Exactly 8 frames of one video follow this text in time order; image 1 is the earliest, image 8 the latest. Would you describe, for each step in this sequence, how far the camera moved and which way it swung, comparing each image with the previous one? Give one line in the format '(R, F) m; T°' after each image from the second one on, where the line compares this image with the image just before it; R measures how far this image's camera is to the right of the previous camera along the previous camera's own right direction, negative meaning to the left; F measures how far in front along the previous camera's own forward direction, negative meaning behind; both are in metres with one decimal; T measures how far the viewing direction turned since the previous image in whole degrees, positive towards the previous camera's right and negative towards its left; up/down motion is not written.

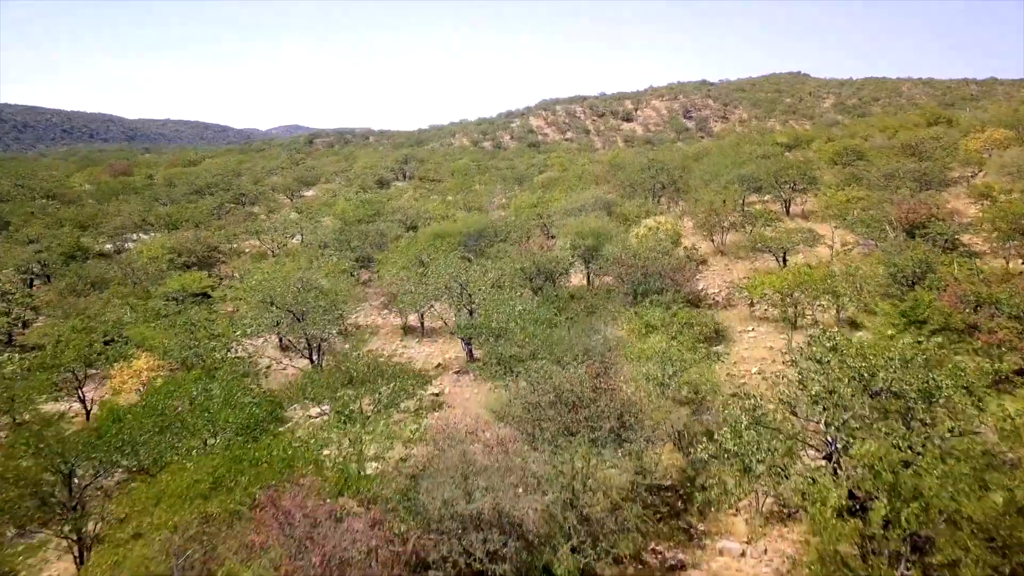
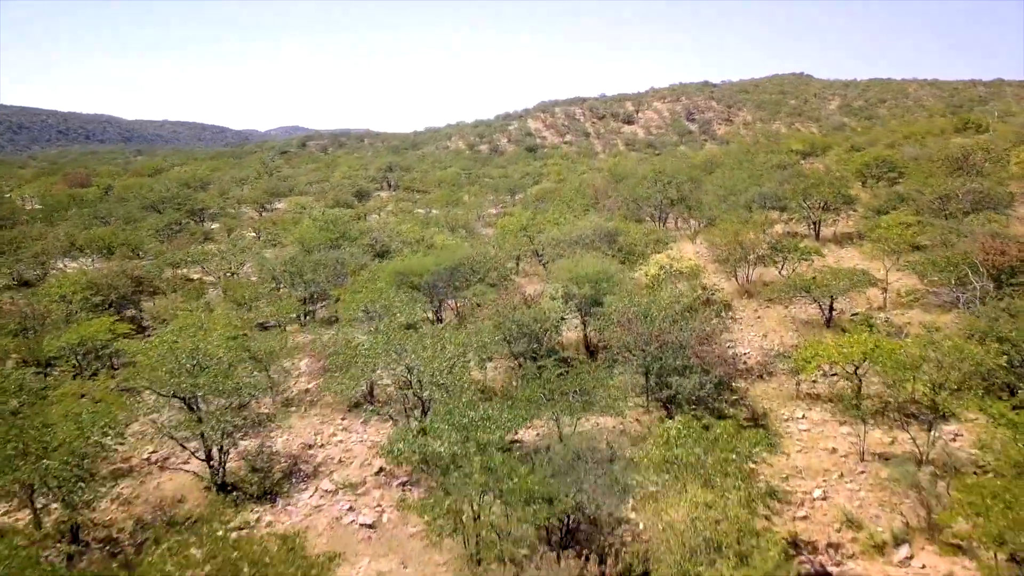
(+0.5, +4.2) m; 0°
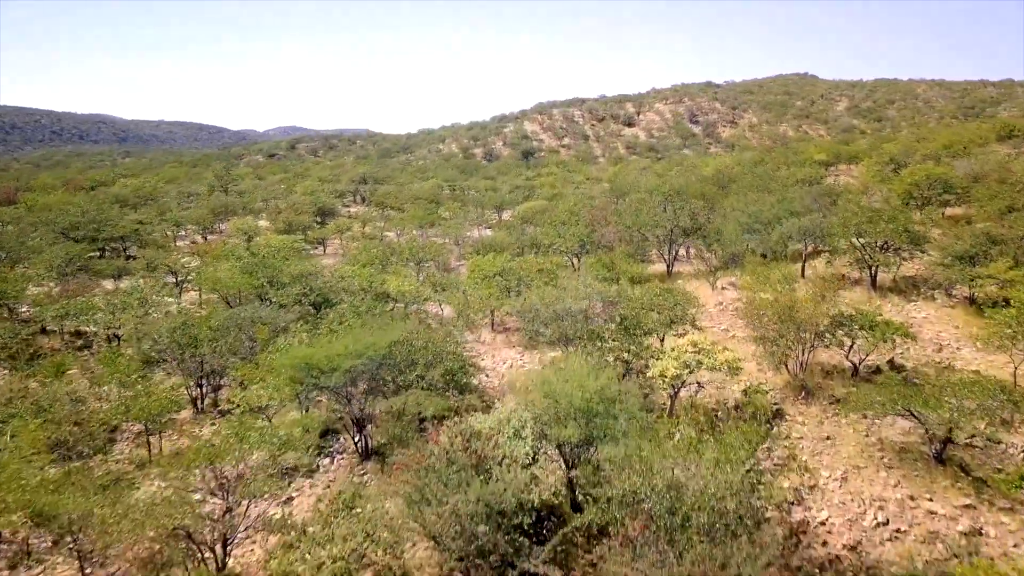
(+0.8, +5.7) m; 0°
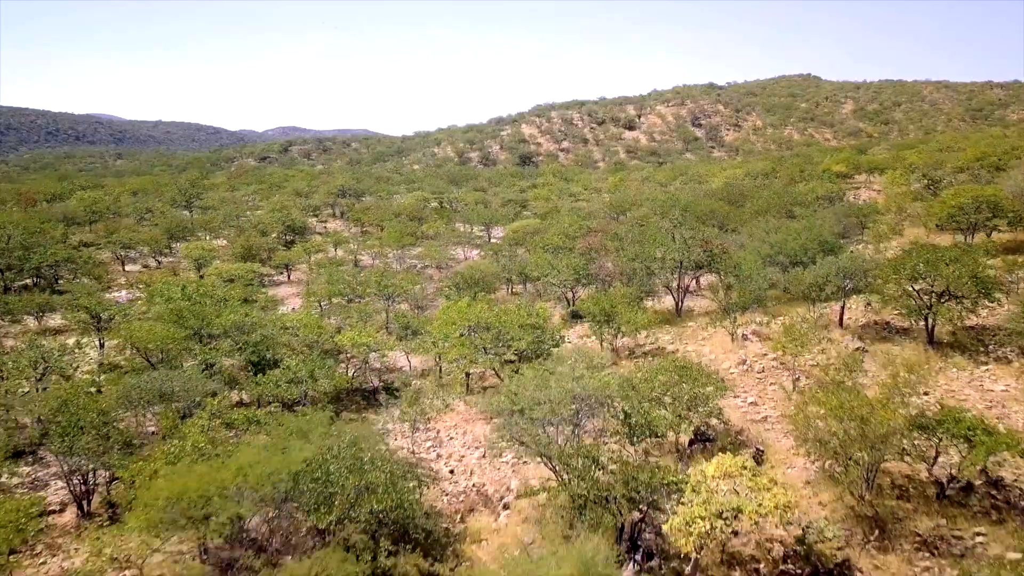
(+0.5, +3.7) m; 0°
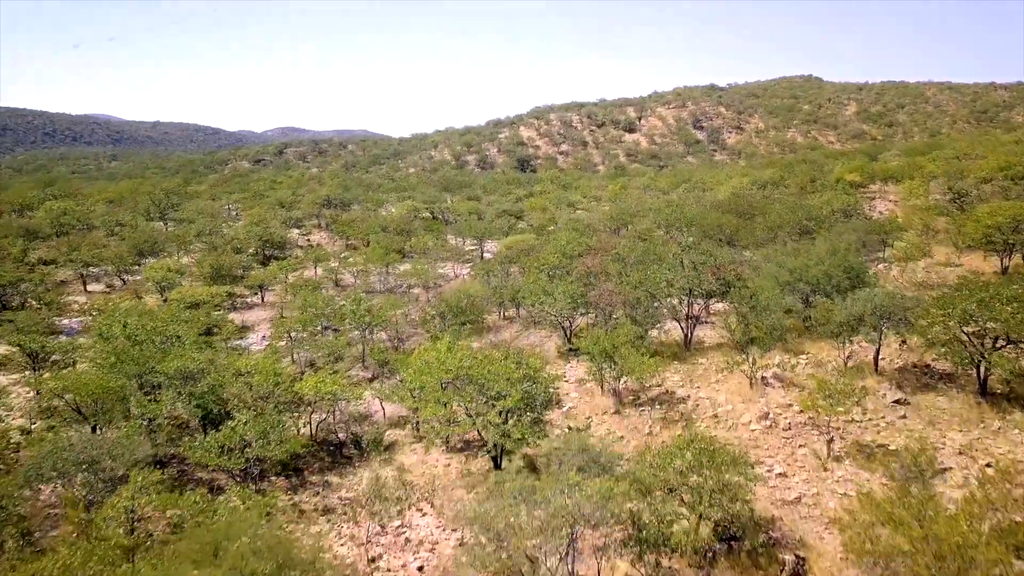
(+0.3, +2.3) m; 0°
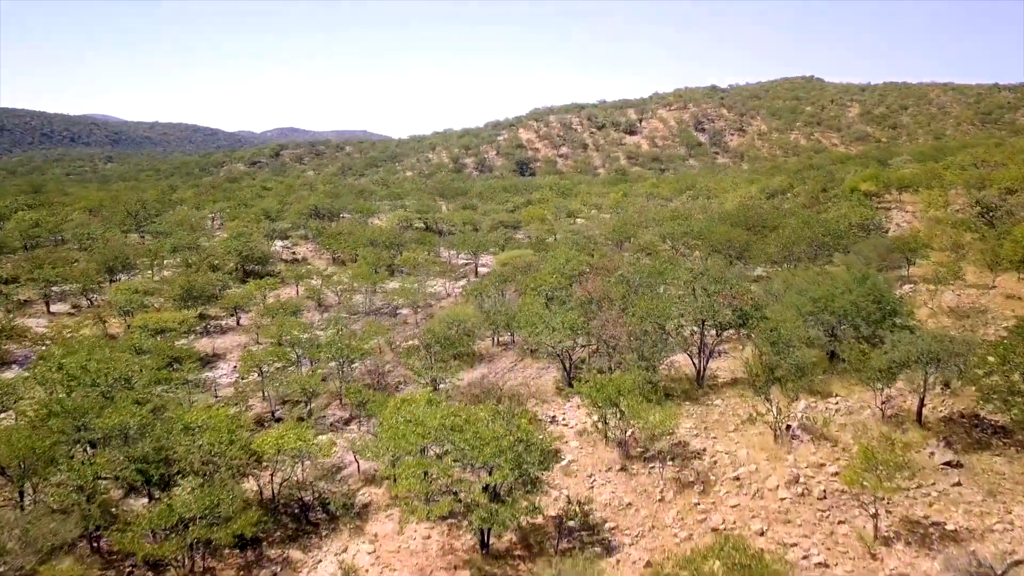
(+0.2, +2.0) m; 0°
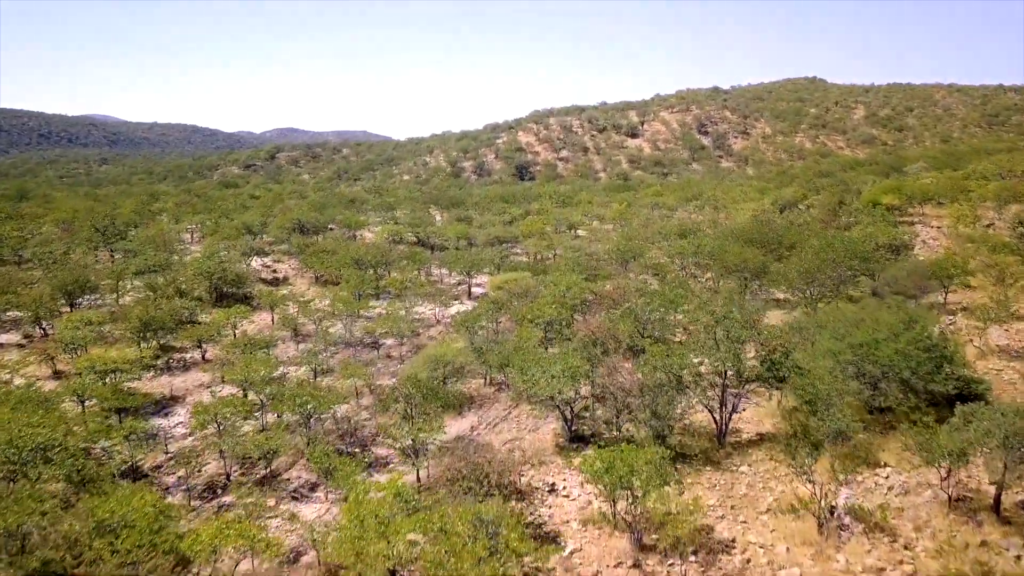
(+0.2, +2.5) m; 0°
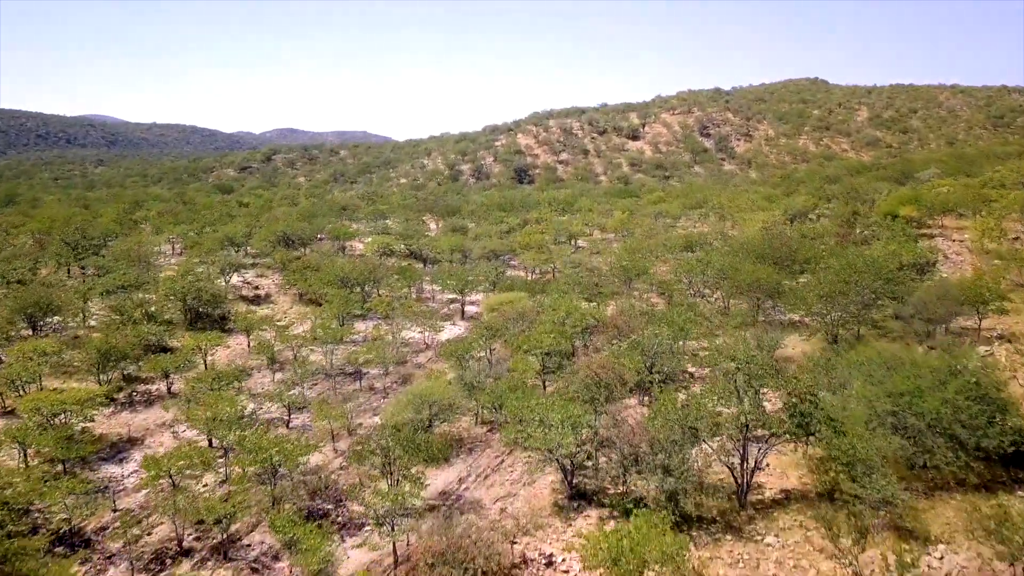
(+0.2, +2.0) m; 0°
